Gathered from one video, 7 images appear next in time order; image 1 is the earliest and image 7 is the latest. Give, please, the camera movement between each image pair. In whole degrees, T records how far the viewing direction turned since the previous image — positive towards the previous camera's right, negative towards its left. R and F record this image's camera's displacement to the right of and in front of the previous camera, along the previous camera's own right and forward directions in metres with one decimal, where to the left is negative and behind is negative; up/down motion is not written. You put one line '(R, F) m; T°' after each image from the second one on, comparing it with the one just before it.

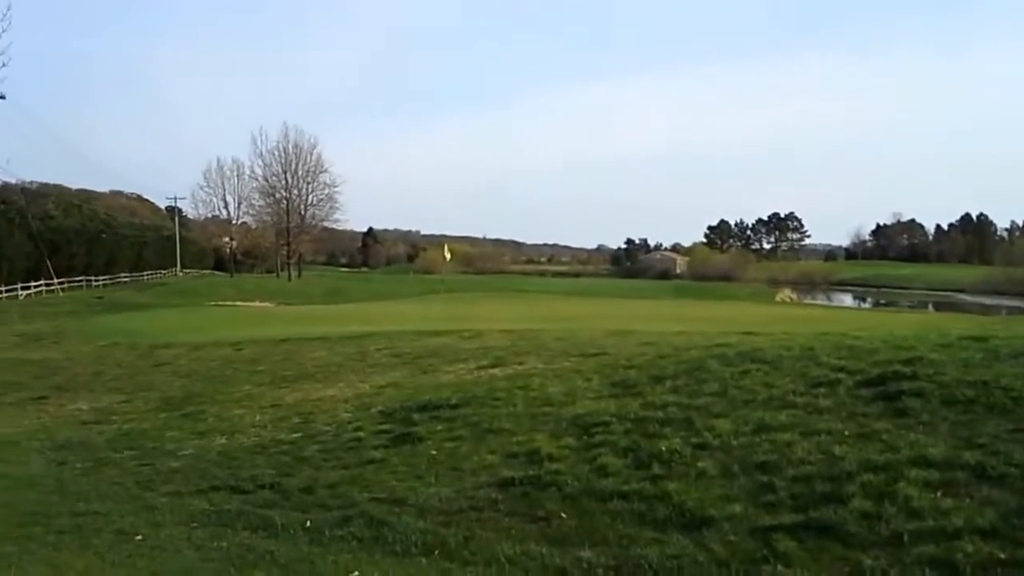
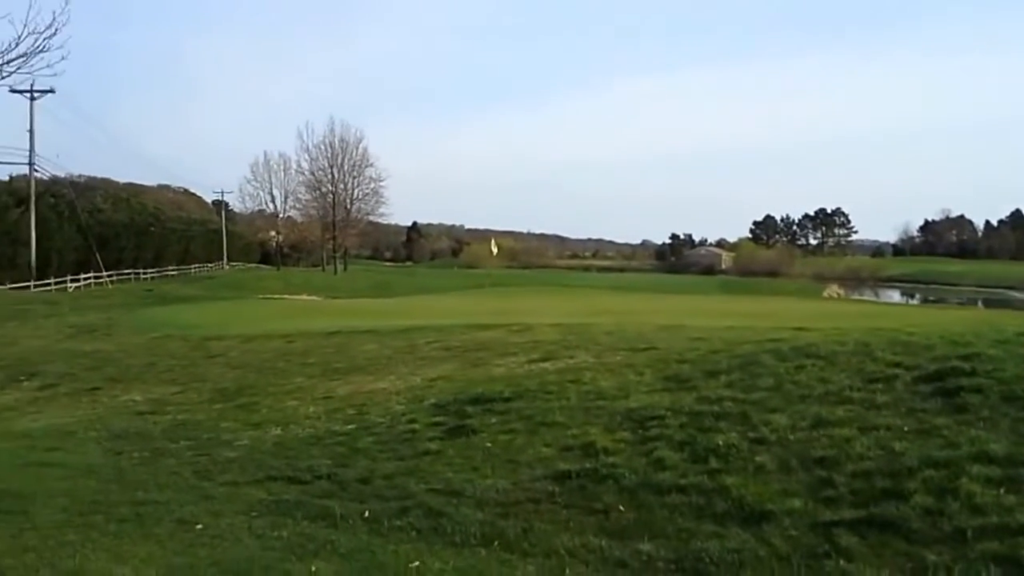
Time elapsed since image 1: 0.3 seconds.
(-0.1, 0.0) m; -2°
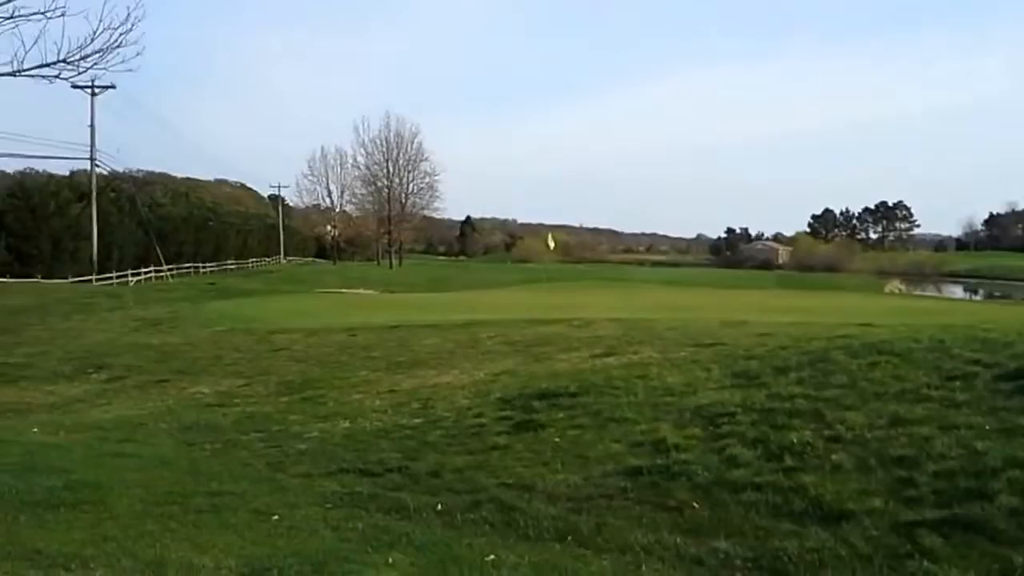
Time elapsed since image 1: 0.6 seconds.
(-0.1, 0.0) m; -3°
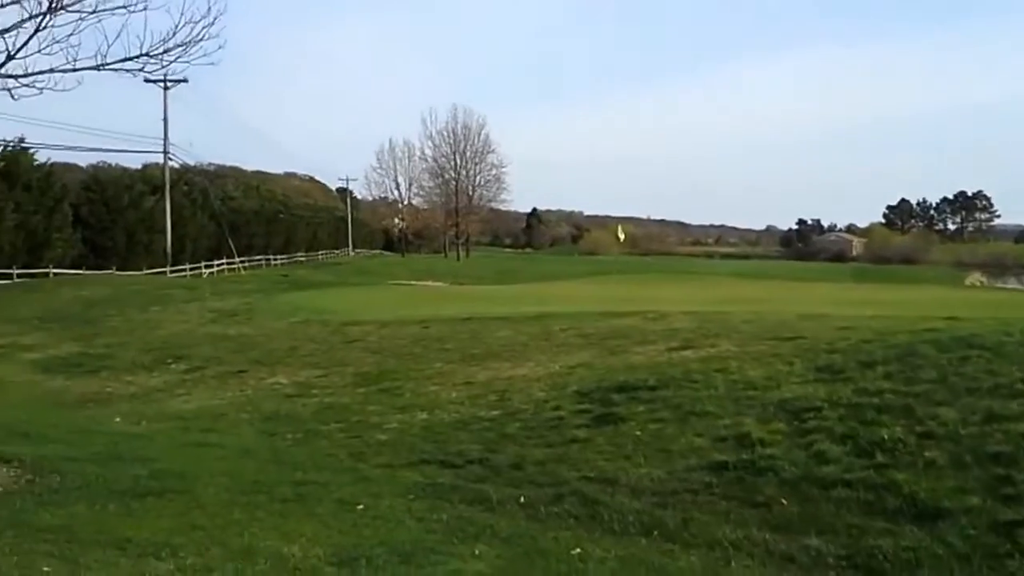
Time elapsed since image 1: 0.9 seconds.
(-0.1, 0.0) m; -3°
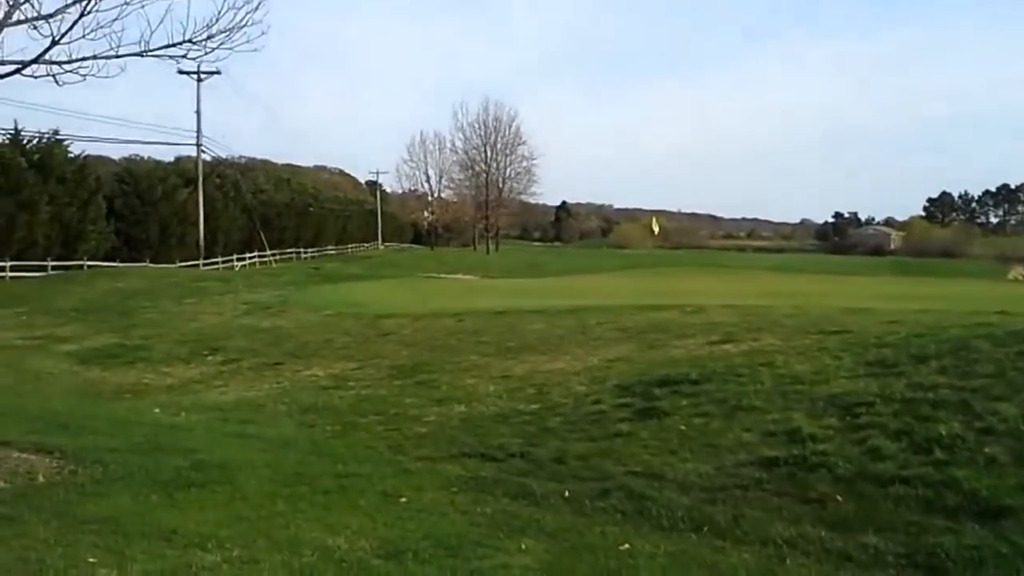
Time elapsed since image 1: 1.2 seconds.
(-0.1, +0.2) m; -1°
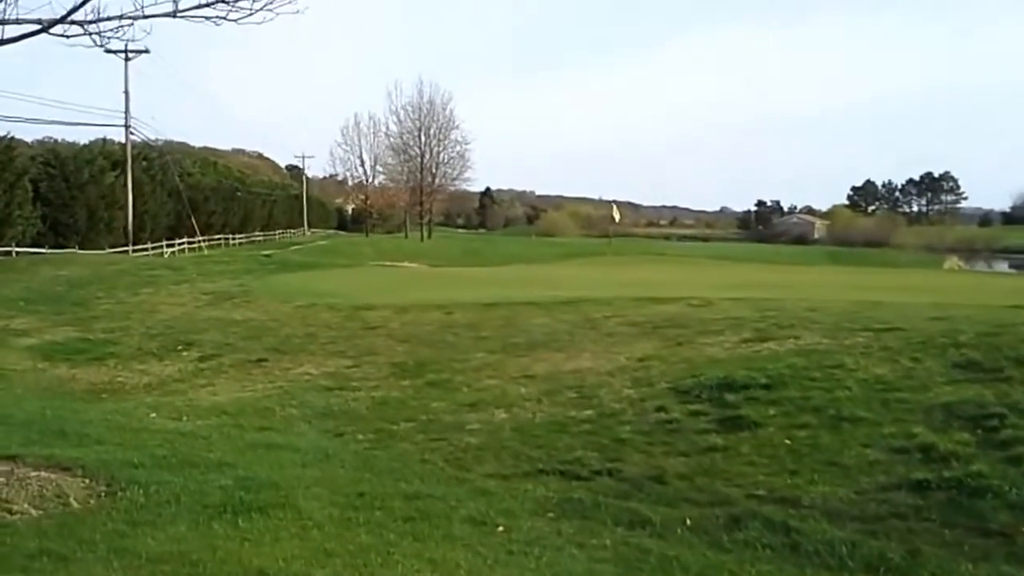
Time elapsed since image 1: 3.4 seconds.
(-1.2, +1.1) m; +4°
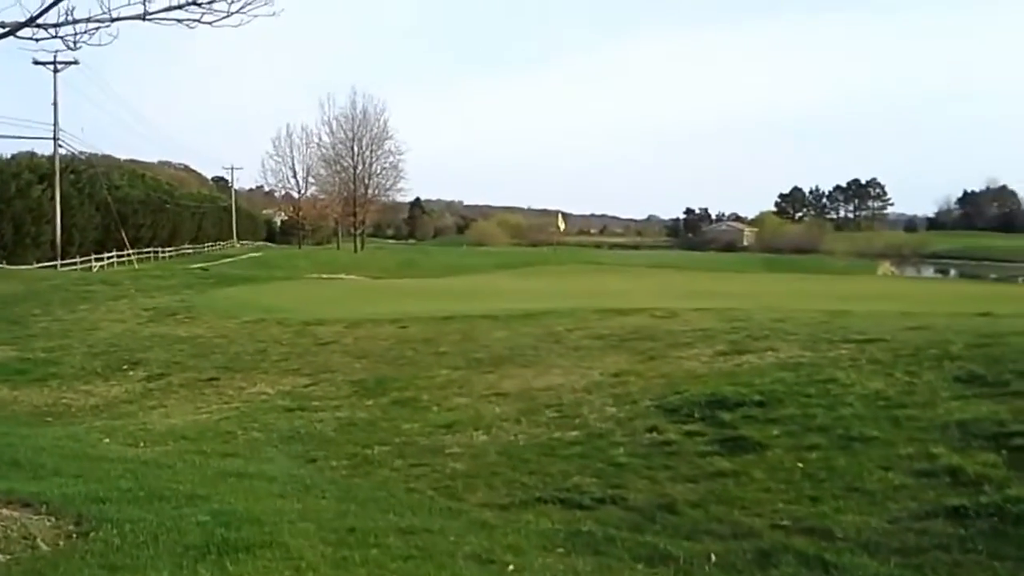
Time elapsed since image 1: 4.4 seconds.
(-0.4, +0.5) m; +3°
